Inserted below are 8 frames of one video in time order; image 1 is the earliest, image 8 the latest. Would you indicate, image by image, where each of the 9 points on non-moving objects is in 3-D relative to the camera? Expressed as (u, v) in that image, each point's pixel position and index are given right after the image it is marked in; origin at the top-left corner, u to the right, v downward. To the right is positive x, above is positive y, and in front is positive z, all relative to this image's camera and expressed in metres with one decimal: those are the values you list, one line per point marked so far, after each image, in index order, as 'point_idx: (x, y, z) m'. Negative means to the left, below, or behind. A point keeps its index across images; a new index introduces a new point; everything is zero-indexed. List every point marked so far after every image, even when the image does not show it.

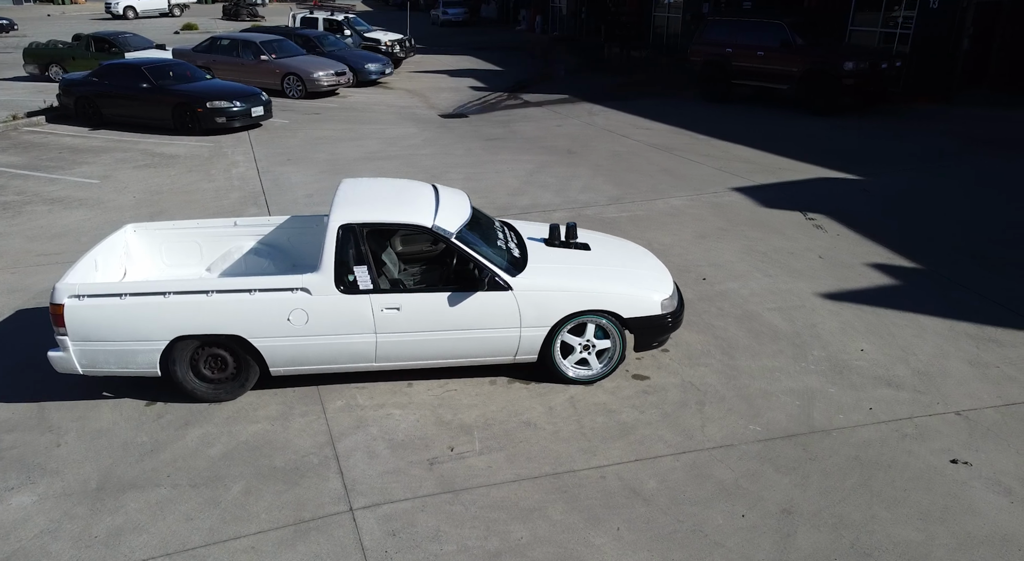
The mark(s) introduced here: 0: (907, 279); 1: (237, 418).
0: (+5.3, 0.0, +9.3) m
1: (-2.0, -1.0, +5.2) m
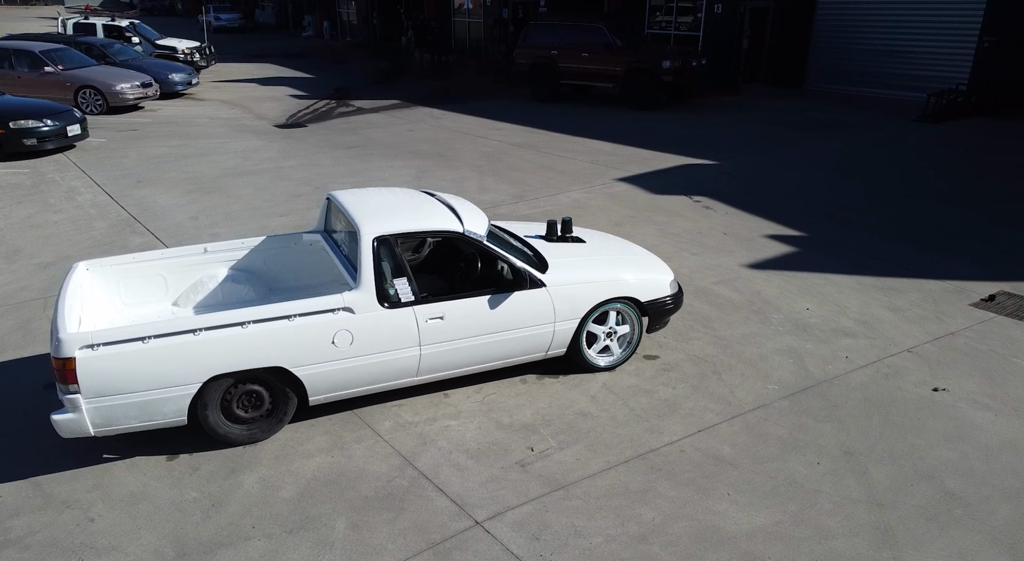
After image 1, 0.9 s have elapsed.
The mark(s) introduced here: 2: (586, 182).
0: (+4.4, +0.5, +10.6) m
1: (-1.5, -1.2, +4.8) m
2: (+1.4, +2.0, +13.8) m
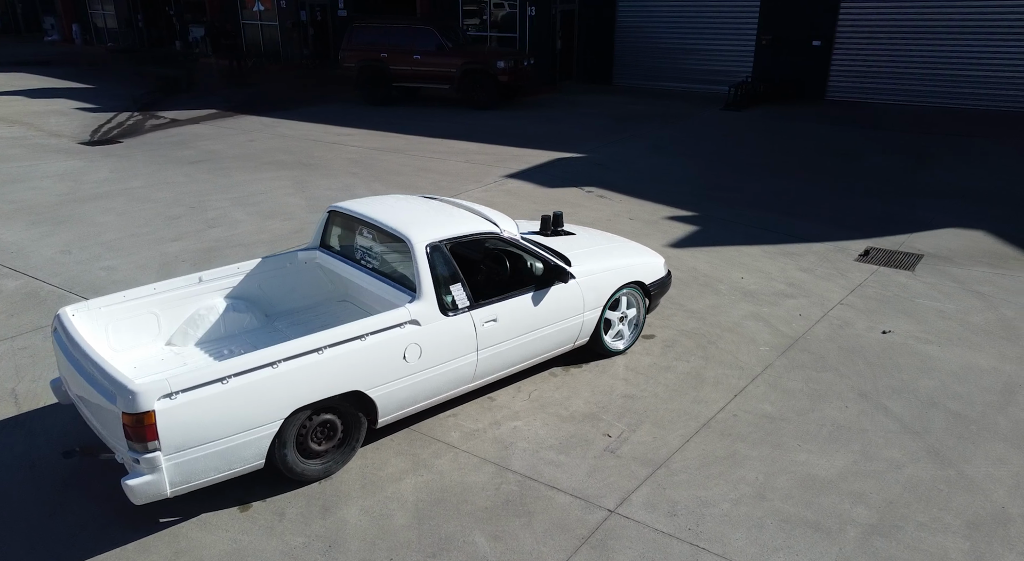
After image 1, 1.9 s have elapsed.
0: (+3.1, +0.9, +11.6) m
1: (-0.9, -1.3, +4.4) m
2: (-0.8, +2.1, +13.9) m
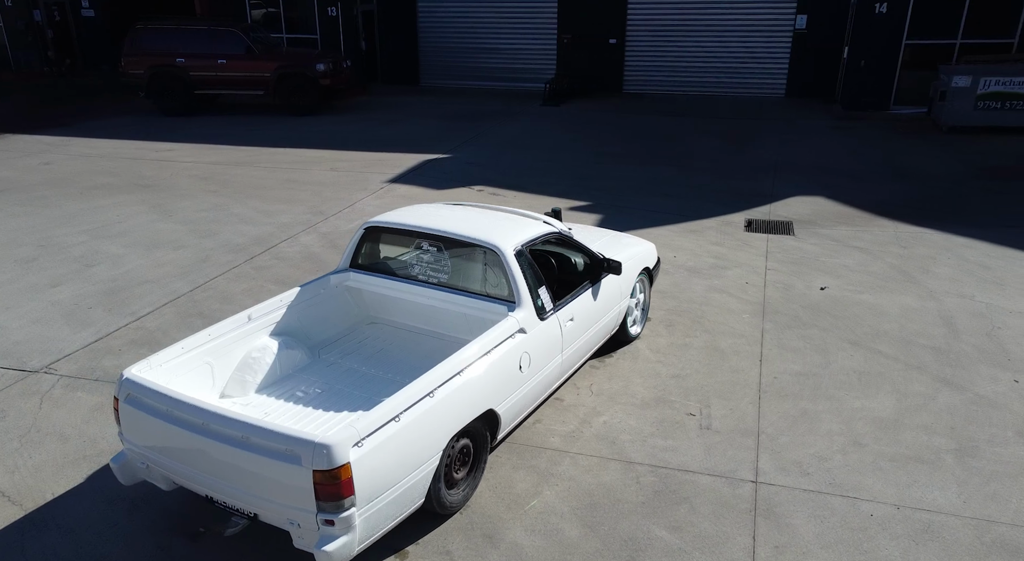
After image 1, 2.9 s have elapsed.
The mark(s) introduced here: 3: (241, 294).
0: (+1.5, +1.2, +12.2) m
1: (0.0, -1.3, +4.2) m
2: (-3.0, +1.8, +13.3) m
3: (-2.9, -0.1, +7.4) m
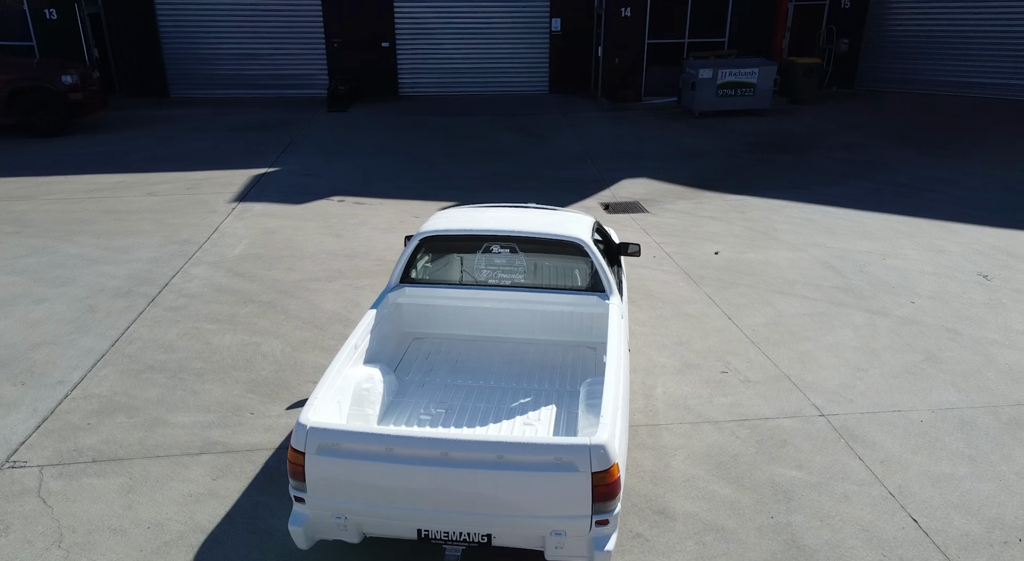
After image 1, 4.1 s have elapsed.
0: (-0.7, +1.2, +12.3) m
1: (+0.9, -1.2, +4.4) m
2: (-5.4, +1.2, +11.9) m
3: (-3.0, -0.5, +6.4) m
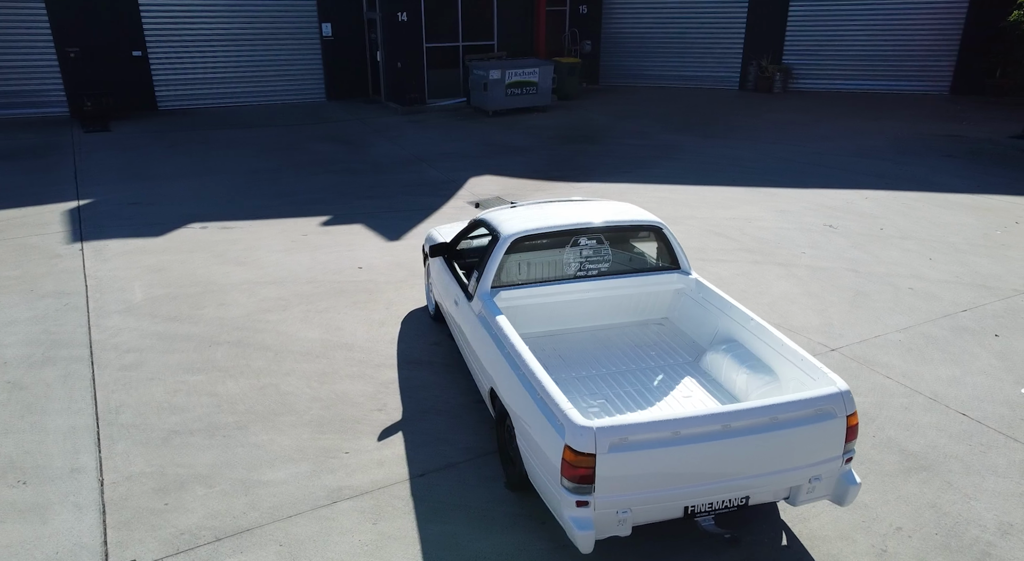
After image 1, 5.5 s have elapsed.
0: (-2.7, +1.0, +11.8) m
1: (+1.8, -1.0, +5.0) m
2: (-6.9, +0.4, +9.8) m
3: (-2.6, -0.9, +5.5) m
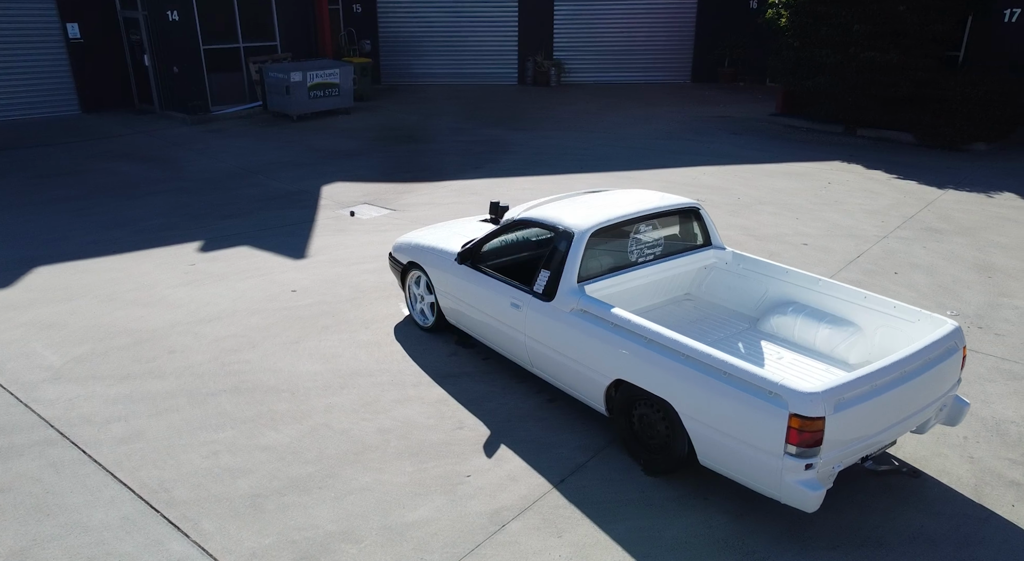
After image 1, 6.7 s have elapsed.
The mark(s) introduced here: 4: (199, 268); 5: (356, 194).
0: (-4.3, +0.5, +10.7) m
1: (+2.4, -0.8, +5.6) m
2: (-7.5, -0.6, +7.5) m
3: (-2.0, -1.2, +4.7) m
4: (-4.2, +0.2, +9.3) m
5: (-3.1, +1.8, +14.3) m
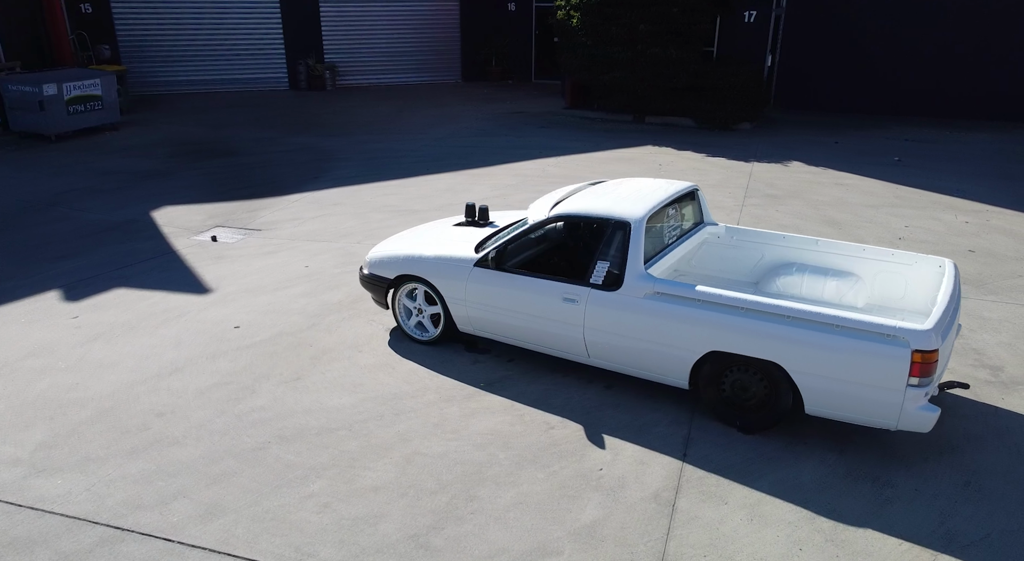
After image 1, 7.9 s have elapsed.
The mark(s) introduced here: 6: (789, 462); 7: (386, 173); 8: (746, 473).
0: (-5.4, -0.1, +9.1) m
1: (+2.6, -0.4, +6.6) m
2: (-7.3, -1.5, +5.1) m
3: (-1.1, -1.4, +4.3) m
4: (-4.8, -0.4, +7.9) m
5: (-5.6, +1.2, +12.9) m
6: (+1.8, -1.2, +4.7) m
7: (-2.9, +2.6, +16.4) m
8: (+1.5, -1.3, +4.6) m
